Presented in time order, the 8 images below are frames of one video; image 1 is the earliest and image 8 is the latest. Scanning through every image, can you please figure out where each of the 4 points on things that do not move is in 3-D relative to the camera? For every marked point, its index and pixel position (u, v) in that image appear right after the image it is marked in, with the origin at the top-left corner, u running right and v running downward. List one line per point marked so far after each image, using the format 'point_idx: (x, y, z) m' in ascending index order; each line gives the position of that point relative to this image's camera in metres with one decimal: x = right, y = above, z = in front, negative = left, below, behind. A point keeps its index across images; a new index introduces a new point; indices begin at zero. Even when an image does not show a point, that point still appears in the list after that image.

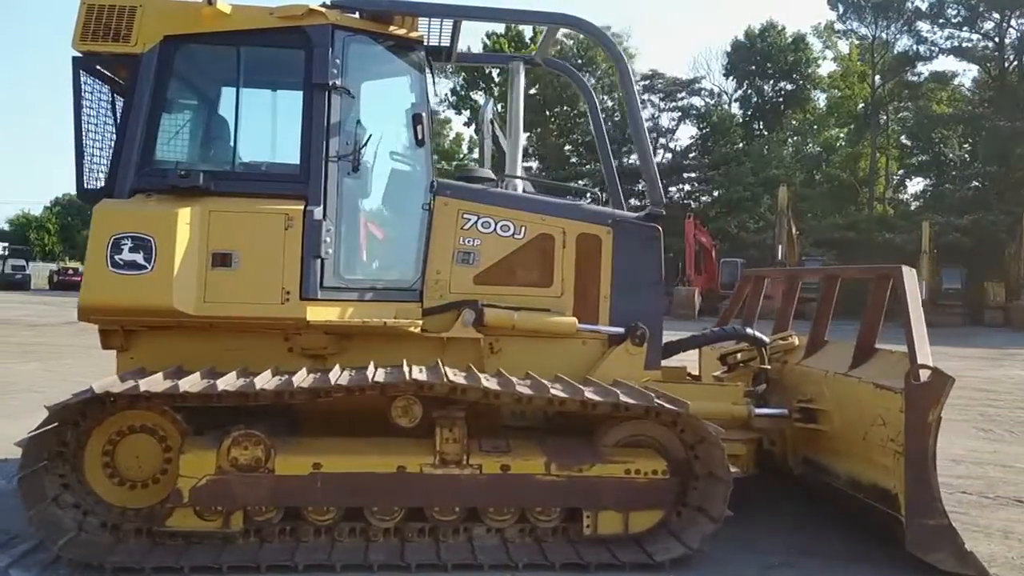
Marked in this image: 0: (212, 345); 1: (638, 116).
0: (-1.7, -0.3, +4.5) m
1: (+0.7, +1.0, +5.0) m
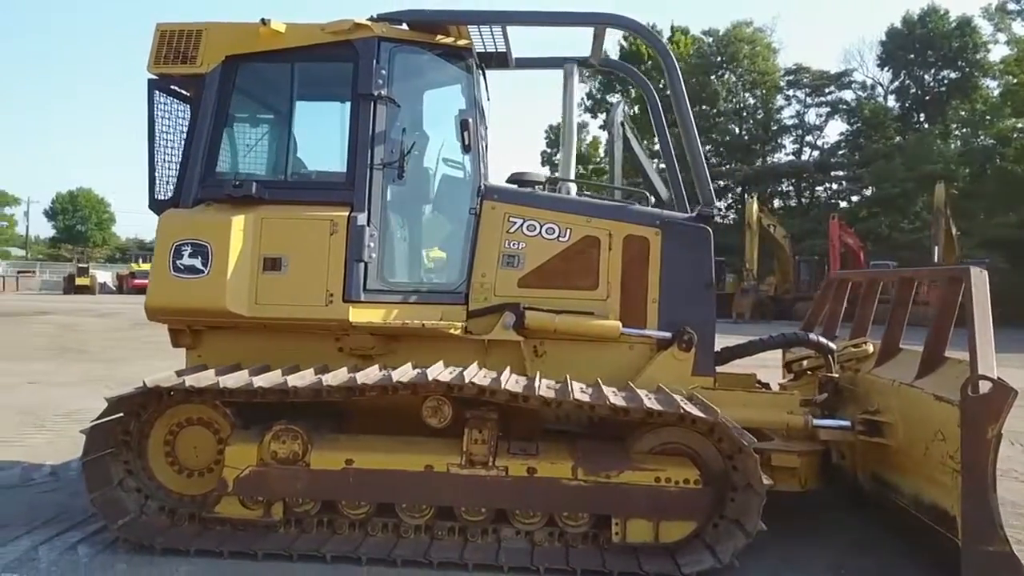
0: (-1.4, -0.3, +4.7) m
1: (+1.0, +1.0, +4.9) m
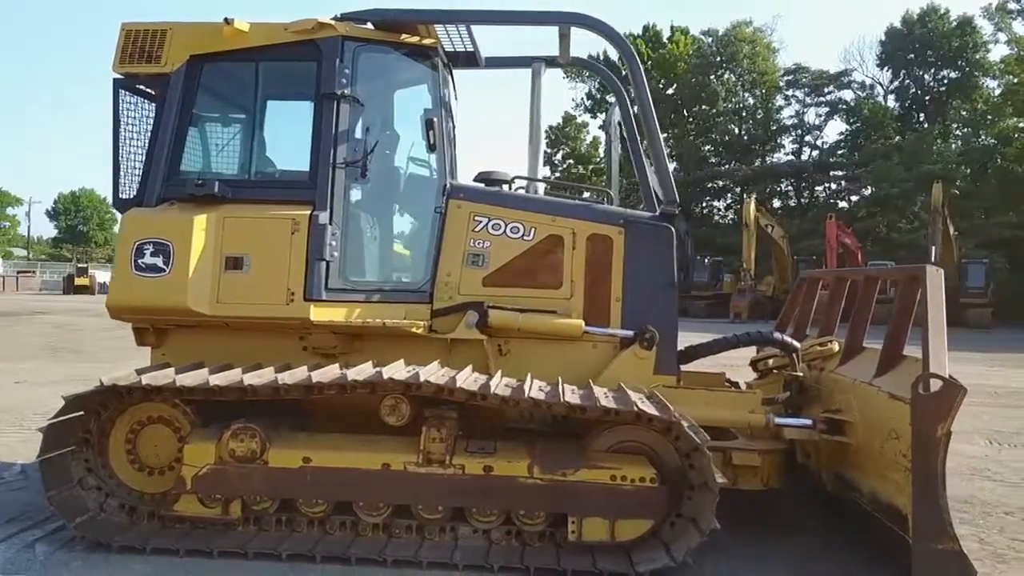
0: (-1.6, -0.3, +4.7) m
1: (+0.8, +1.0, +4.9) m
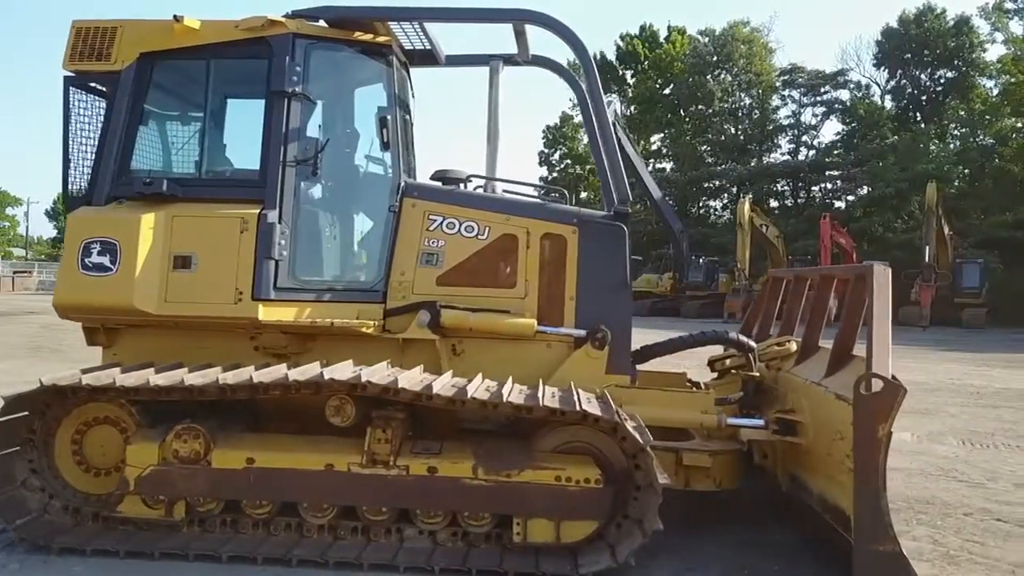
0: (-1.9, -0.3, +4.7) m
1: (+0.5, +1.0, +4.9) m
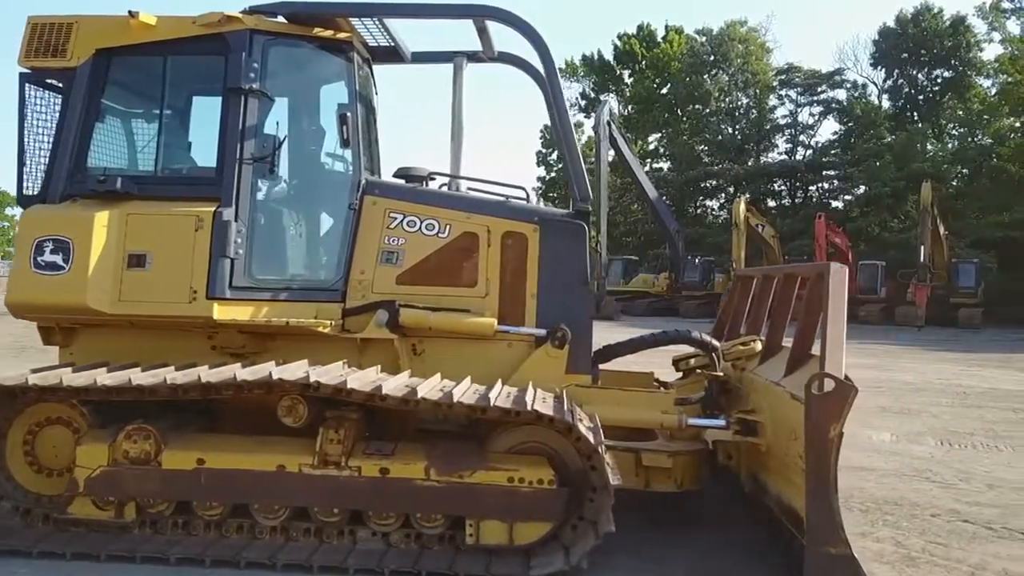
0: (-2.1, -0.3, +4.7) m
1: (+0.3, +1.0, +4.8) m
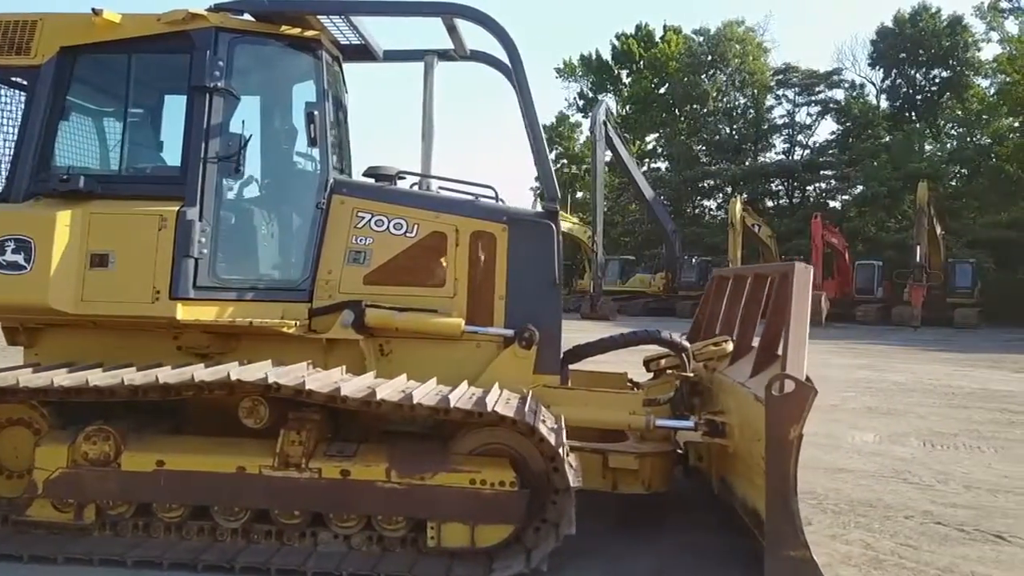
0: (-2.3, -0.3, +4.6) m
1: (+0.1, +1.0, +4.8) m
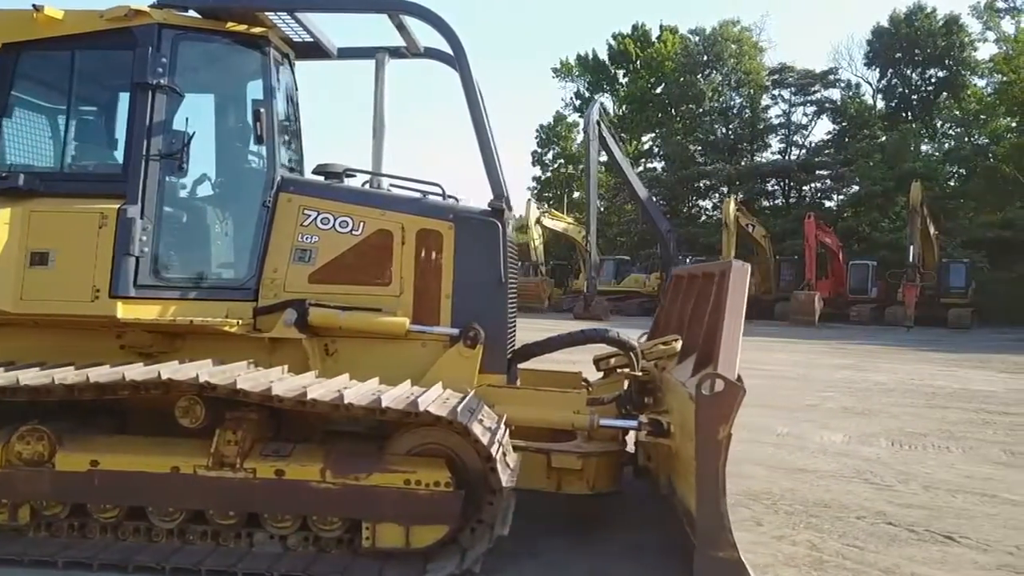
0: (-2.6, -0.3, +4.6) m
1: (-0.2, +1.0, +4.7) m
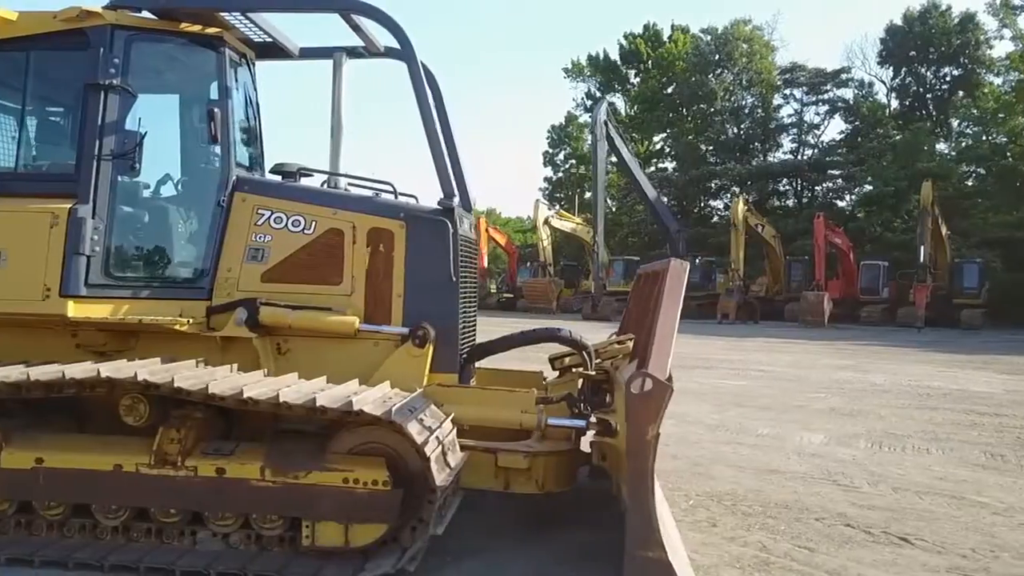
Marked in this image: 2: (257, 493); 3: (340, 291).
0: (-2.9, -0.3, +4.6) m
1: (-0.4, +1.1, +4.7) m
2: (-1.2, -1.0, +3.9) m
3: (-1.0, 0.0, +4.6) m
